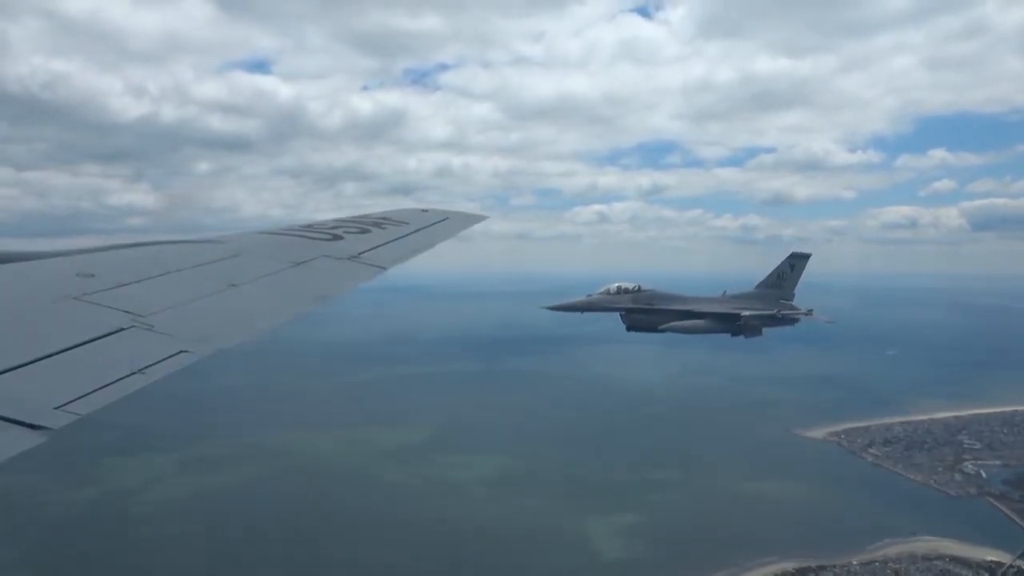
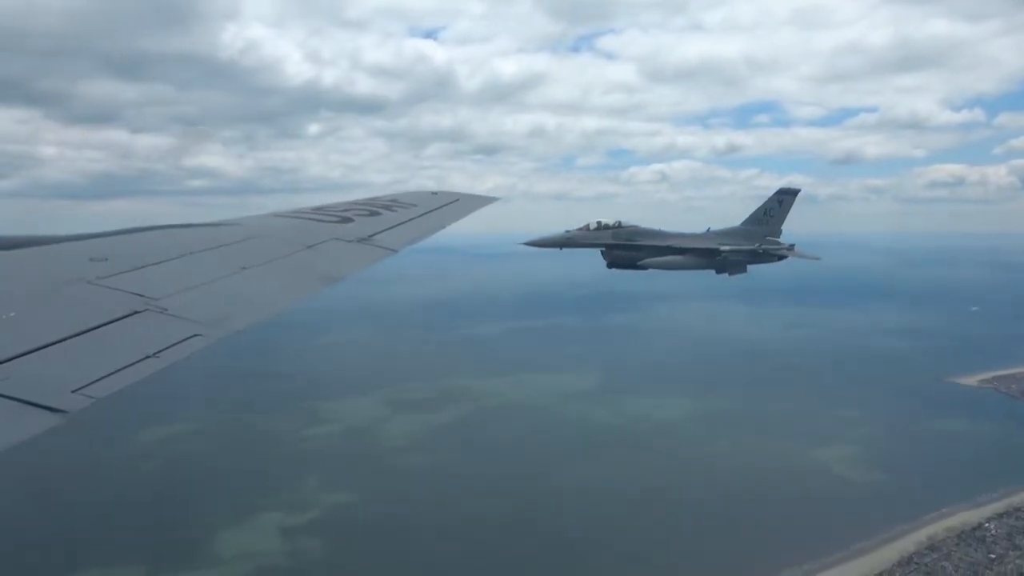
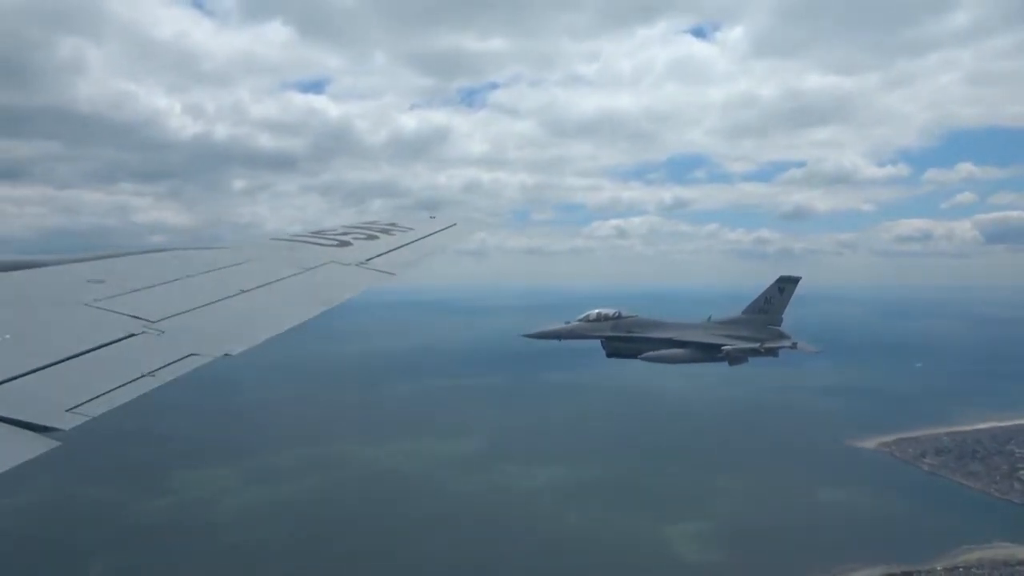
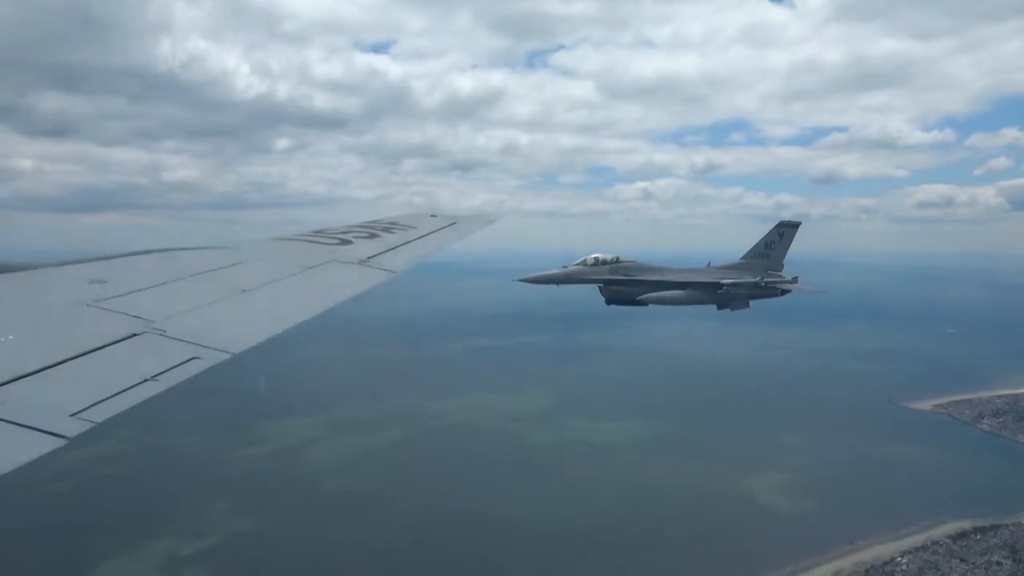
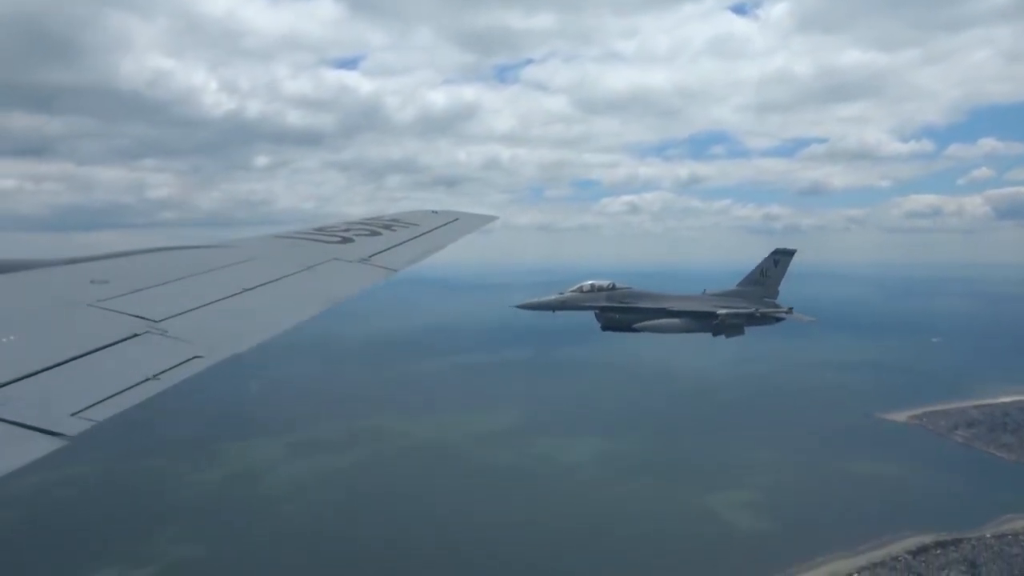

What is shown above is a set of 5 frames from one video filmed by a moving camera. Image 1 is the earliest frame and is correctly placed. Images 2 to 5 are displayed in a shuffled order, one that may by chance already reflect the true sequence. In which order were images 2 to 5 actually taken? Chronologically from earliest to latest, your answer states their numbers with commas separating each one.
3, 5, 4, 2
